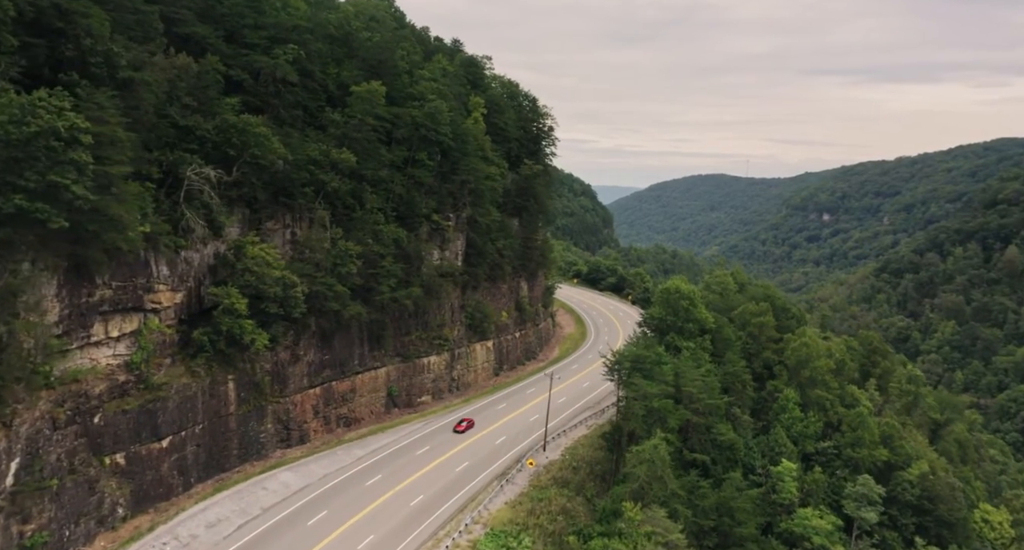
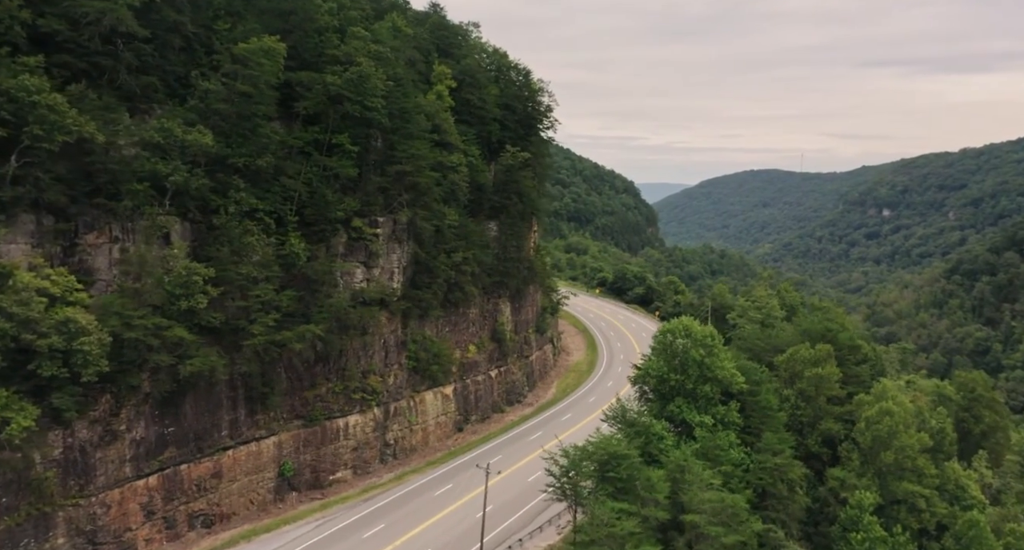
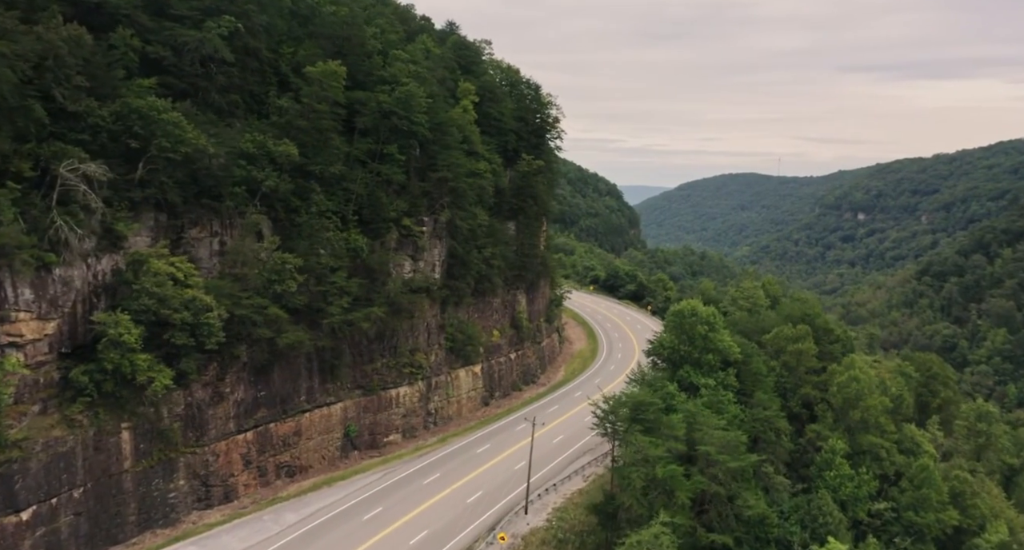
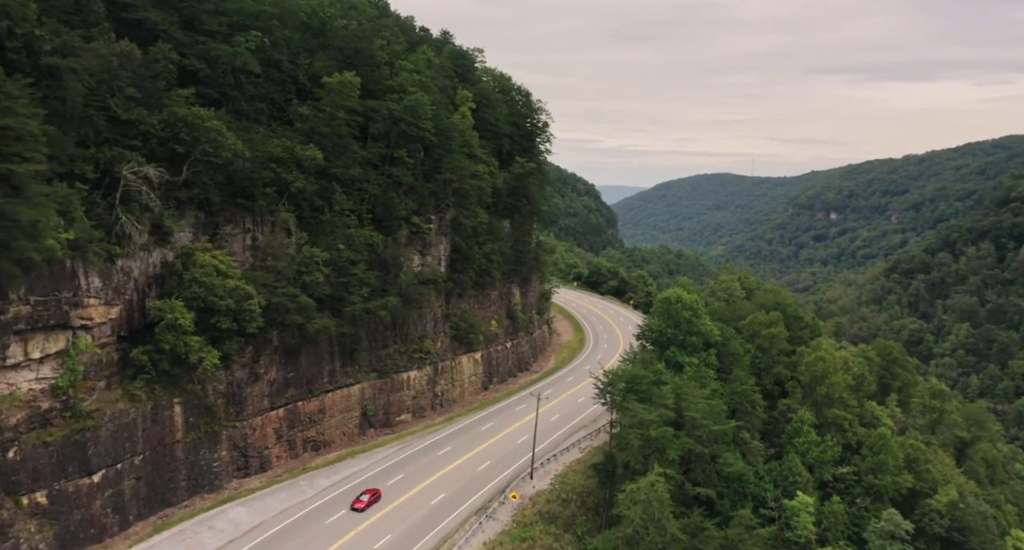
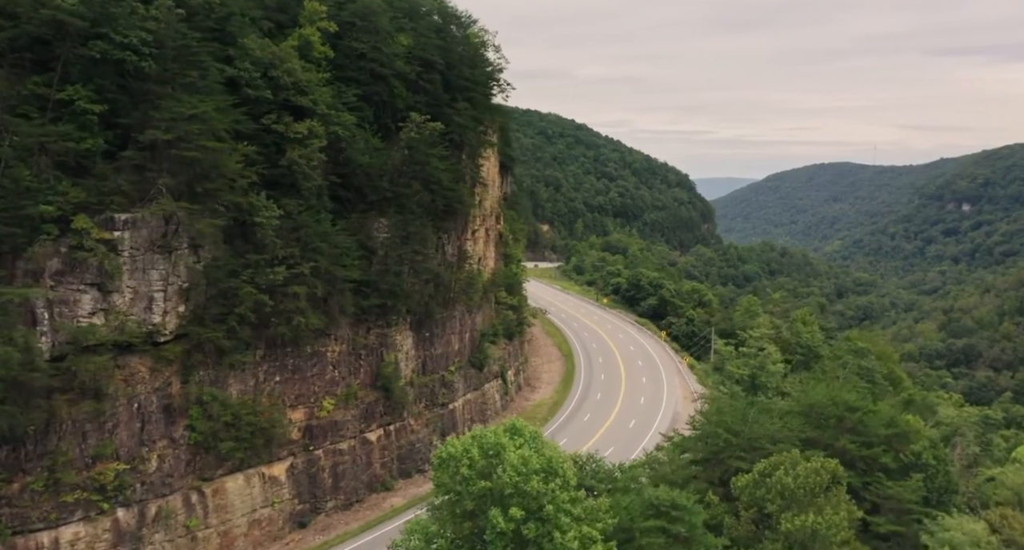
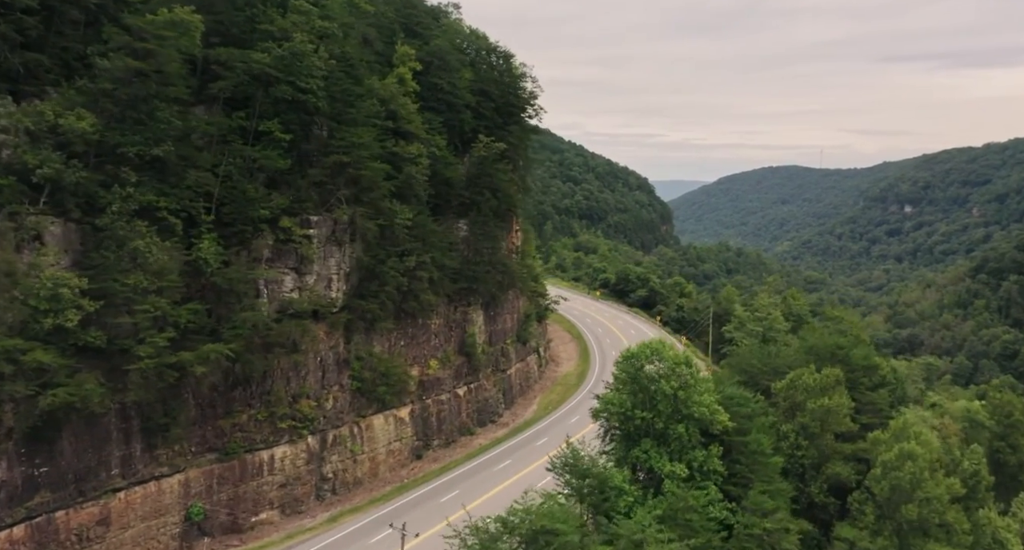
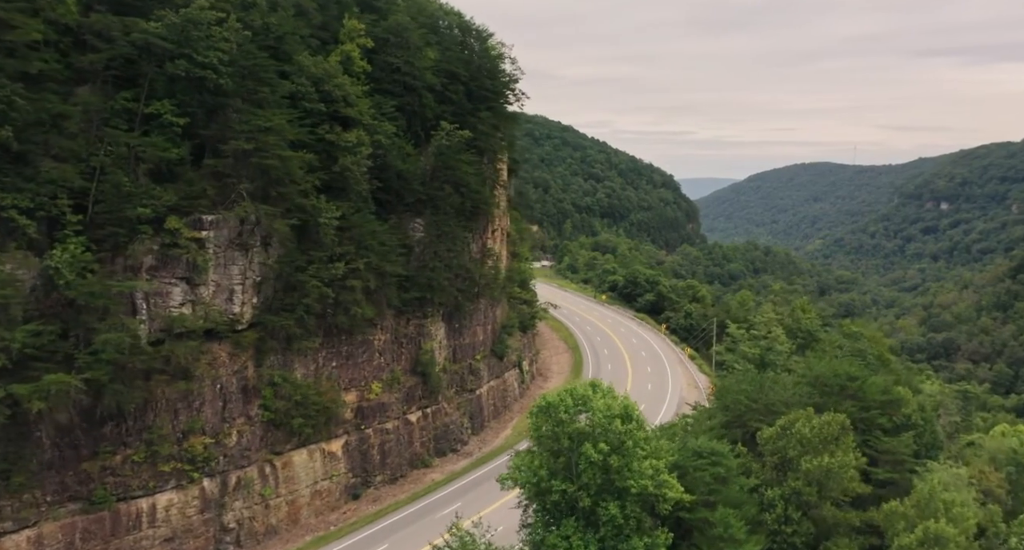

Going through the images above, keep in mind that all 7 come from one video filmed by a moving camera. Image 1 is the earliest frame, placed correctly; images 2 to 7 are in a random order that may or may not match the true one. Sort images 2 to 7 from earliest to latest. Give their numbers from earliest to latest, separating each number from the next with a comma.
4, 3, 2, 6, 7, 5
